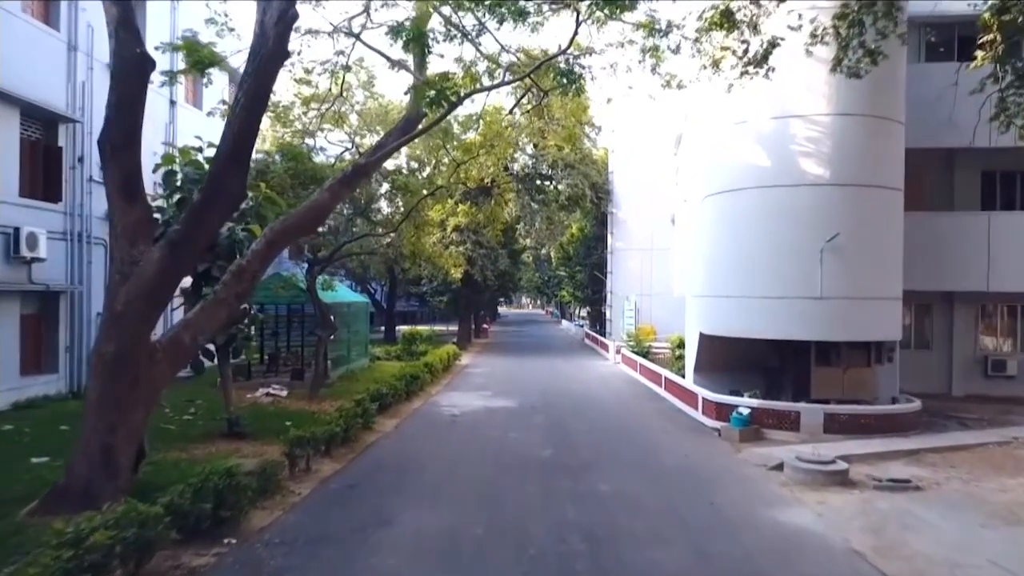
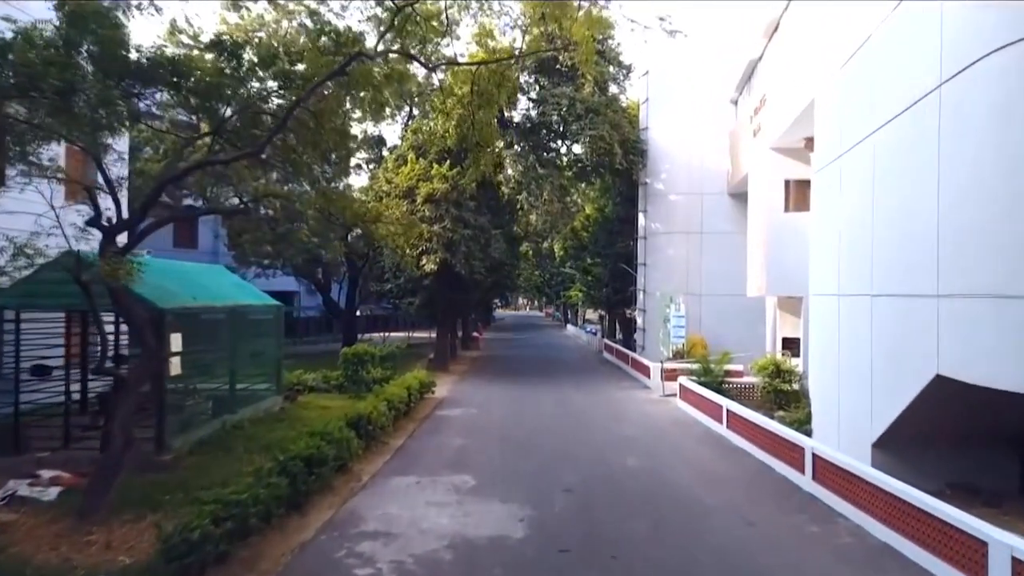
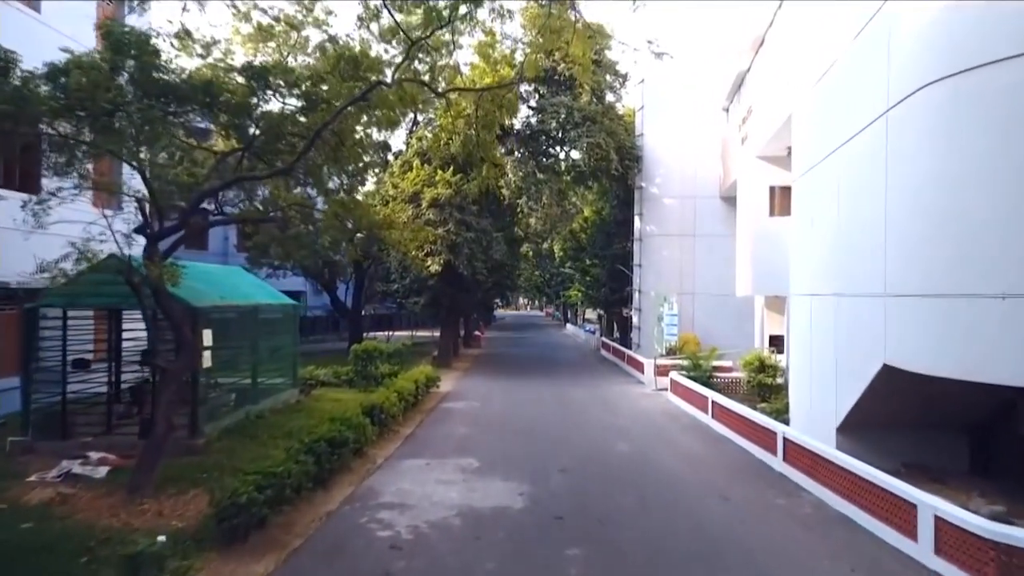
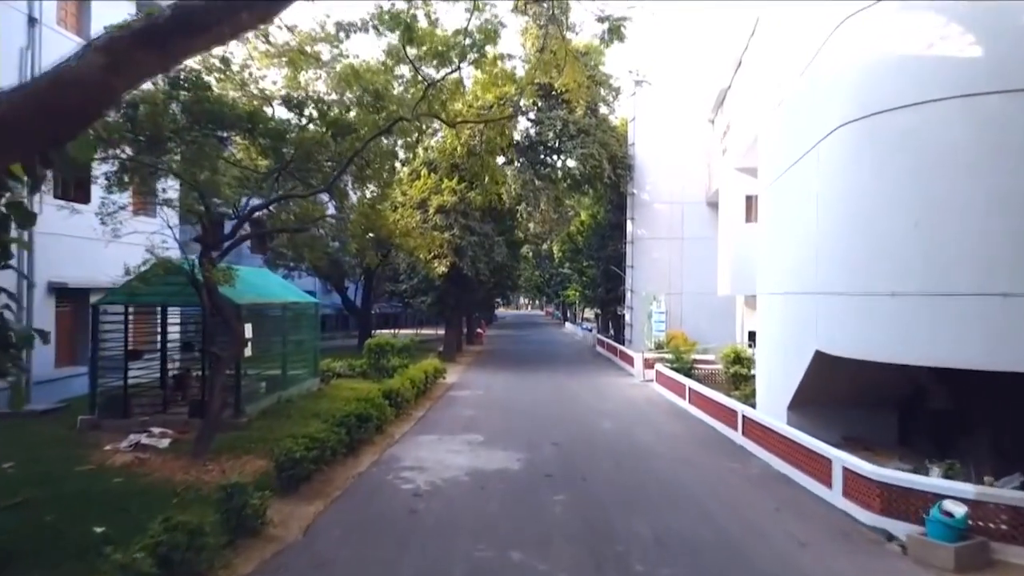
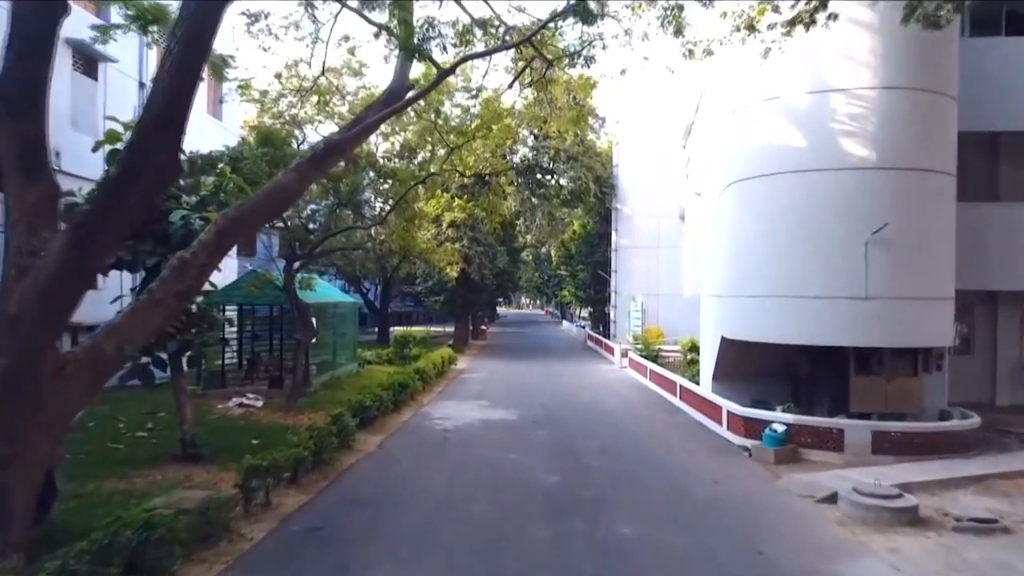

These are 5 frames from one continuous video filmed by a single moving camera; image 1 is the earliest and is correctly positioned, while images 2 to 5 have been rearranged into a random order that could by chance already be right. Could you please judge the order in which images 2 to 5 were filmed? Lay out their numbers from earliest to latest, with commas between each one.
5, 4, 3, 2
